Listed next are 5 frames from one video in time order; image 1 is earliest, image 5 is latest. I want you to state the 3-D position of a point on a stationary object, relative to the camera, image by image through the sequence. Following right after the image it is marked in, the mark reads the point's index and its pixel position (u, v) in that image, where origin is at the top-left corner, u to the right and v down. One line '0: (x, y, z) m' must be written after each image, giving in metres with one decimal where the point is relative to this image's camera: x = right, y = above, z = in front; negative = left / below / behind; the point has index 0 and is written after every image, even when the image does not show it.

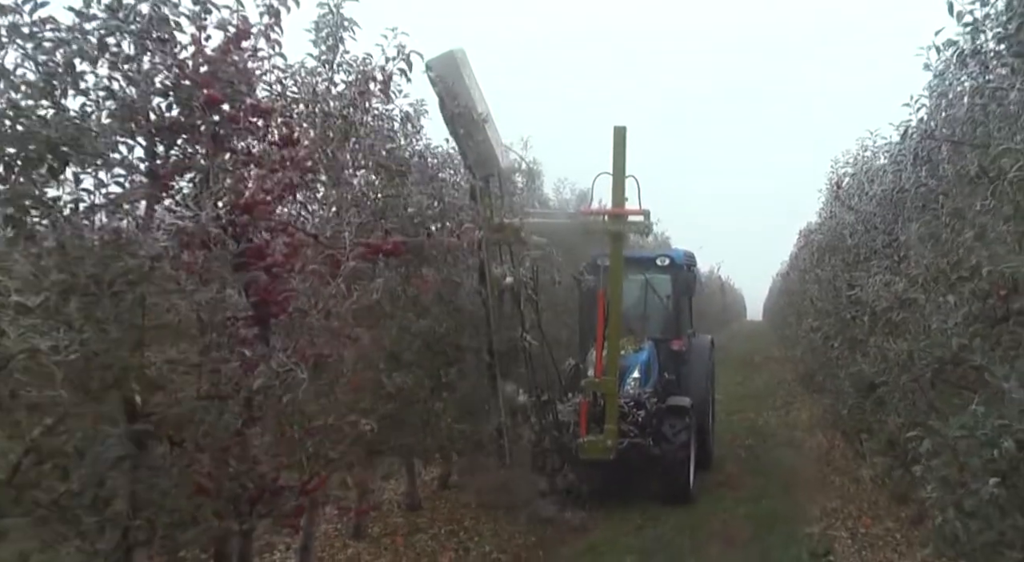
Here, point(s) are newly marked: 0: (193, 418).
0: (-1.2, -0.5, +3.1) m
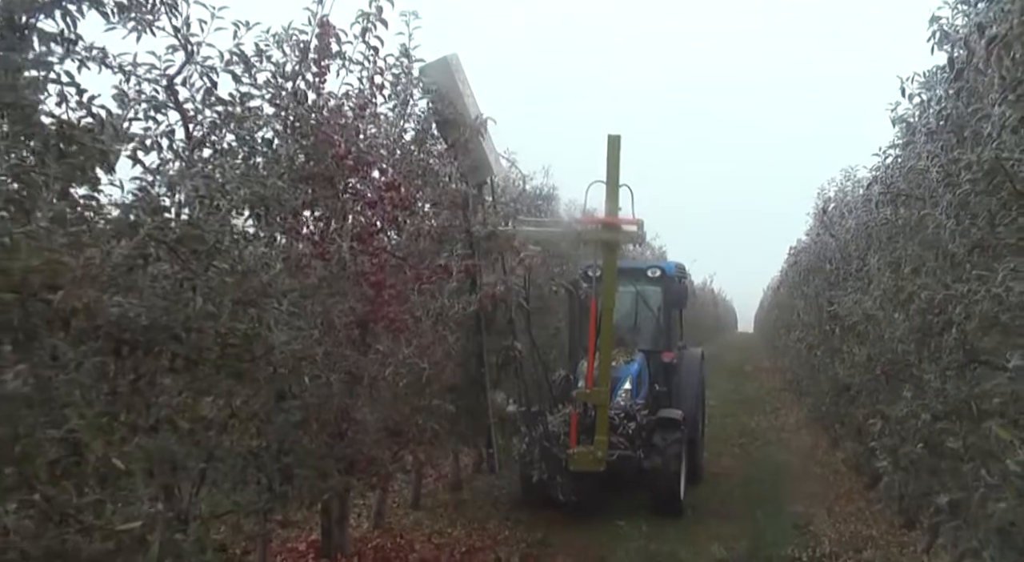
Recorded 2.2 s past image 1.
0: (-0.9, -0.6, +4.0) m
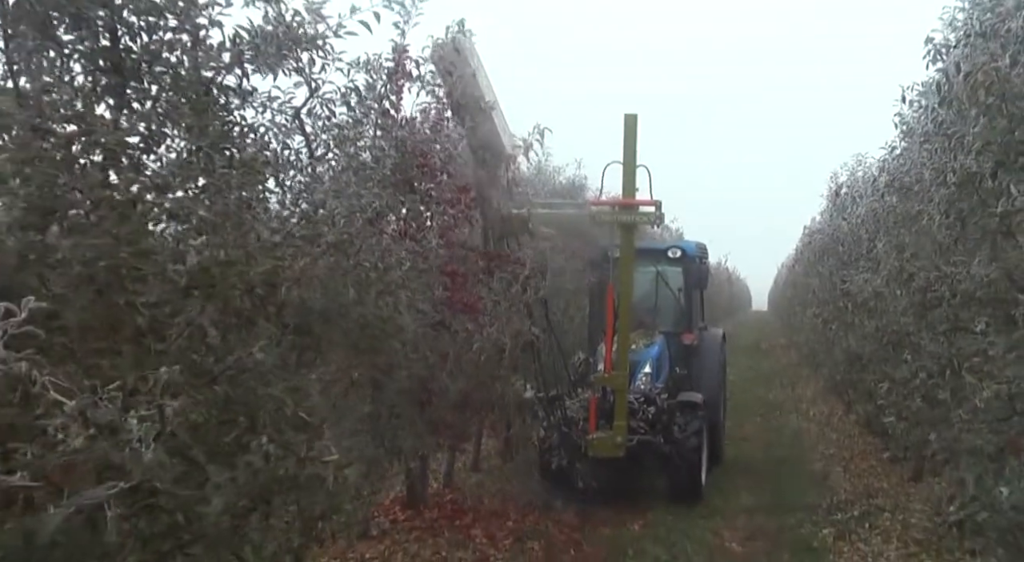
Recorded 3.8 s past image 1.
0: (-0.6, -0.6, +4.8) m
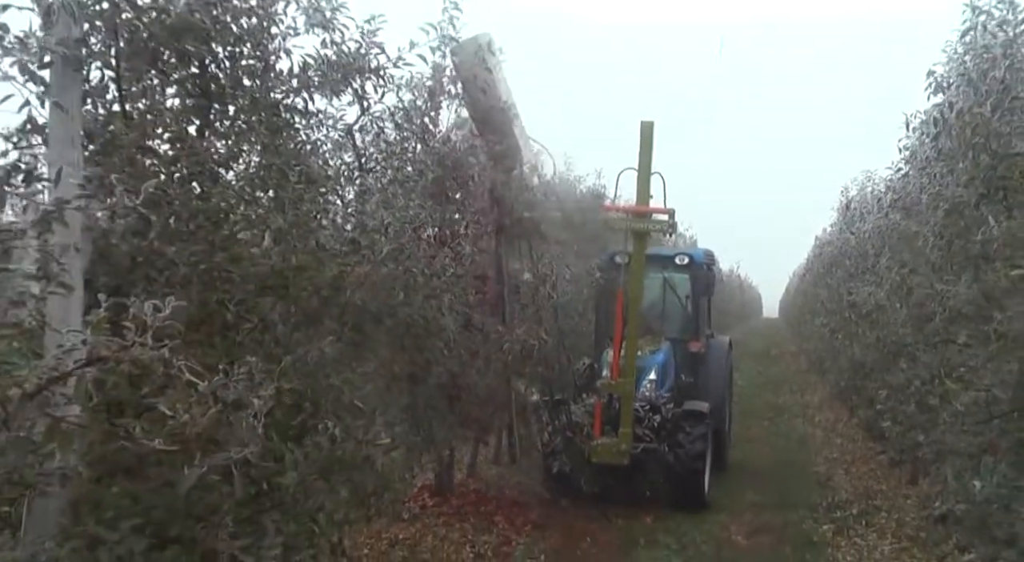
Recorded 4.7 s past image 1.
0: (-0.4, -0.6, +5.2) m
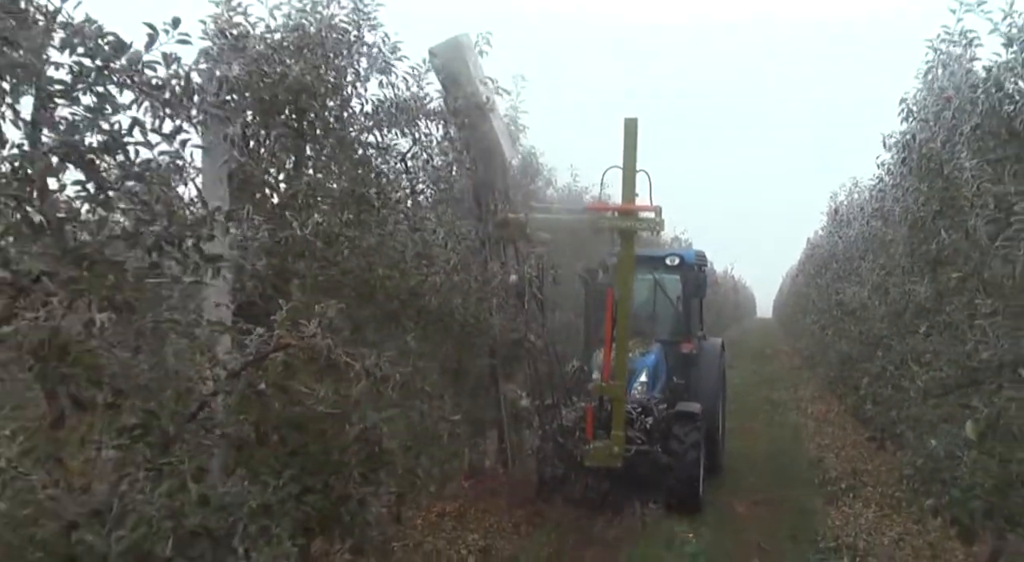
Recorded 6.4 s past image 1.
0: (-0.2, -0.6, +6.0) m
